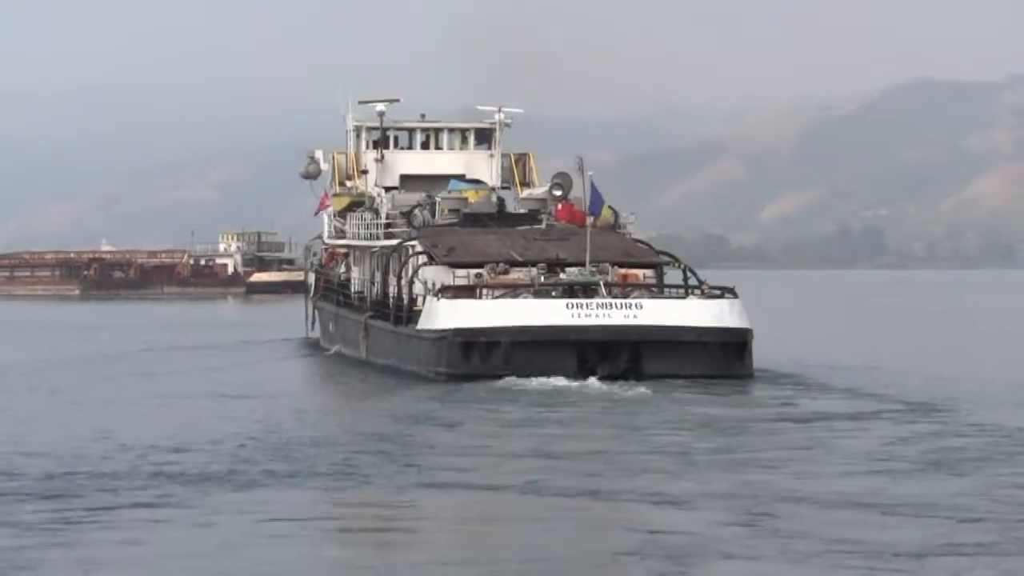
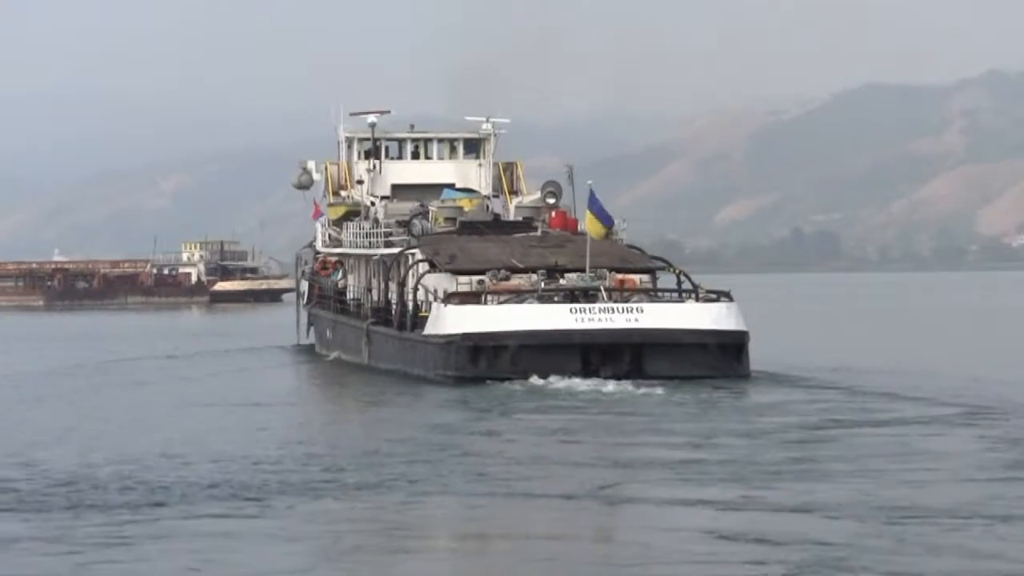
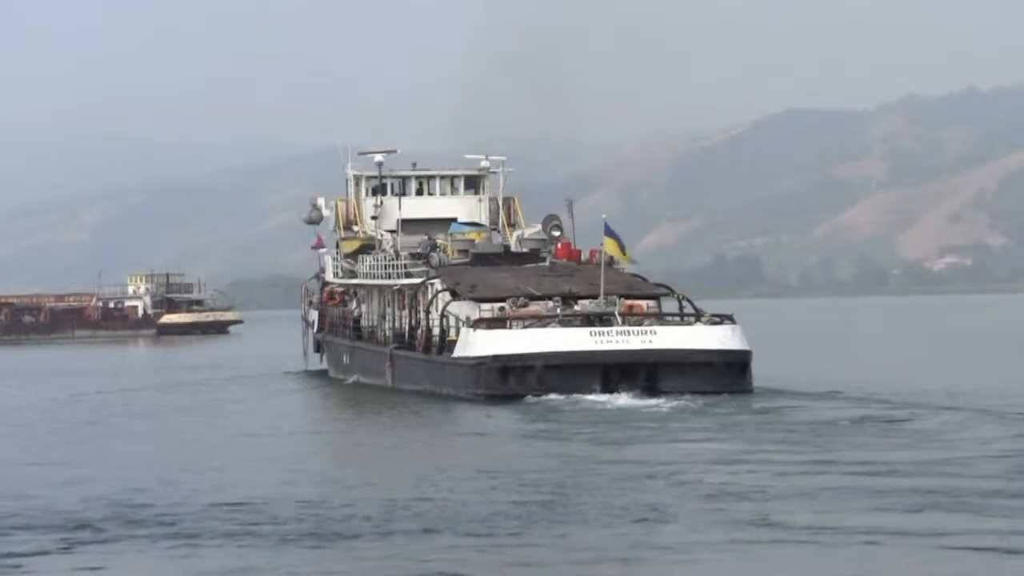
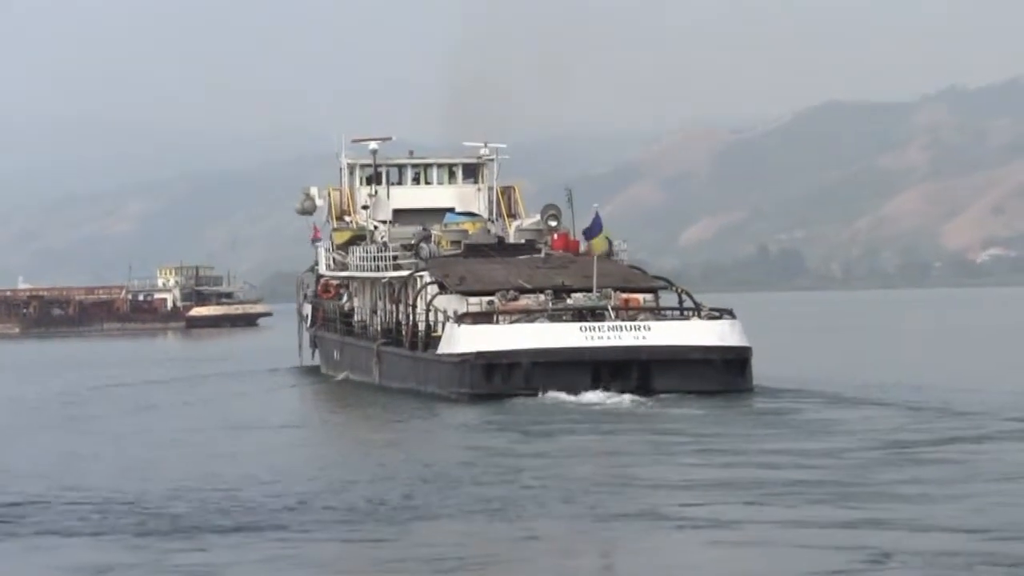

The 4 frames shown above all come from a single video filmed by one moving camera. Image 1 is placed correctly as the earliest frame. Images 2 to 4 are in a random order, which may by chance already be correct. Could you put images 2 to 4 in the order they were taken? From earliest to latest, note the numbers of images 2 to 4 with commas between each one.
2, 4, 3
